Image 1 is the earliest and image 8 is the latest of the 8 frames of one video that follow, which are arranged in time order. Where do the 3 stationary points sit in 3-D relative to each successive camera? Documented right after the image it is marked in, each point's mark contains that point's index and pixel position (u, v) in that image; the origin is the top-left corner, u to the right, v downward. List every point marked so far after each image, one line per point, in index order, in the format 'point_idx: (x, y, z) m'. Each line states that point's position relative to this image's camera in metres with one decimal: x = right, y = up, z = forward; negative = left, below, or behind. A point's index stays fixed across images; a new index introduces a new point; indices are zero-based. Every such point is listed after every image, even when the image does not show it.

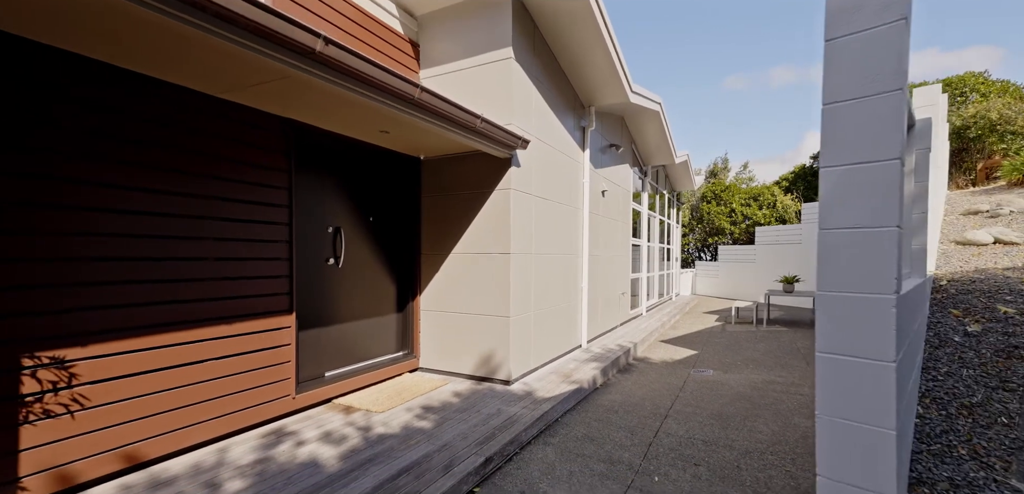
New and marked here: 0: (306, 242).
0: (-1.6, 0.0, +3.8) m
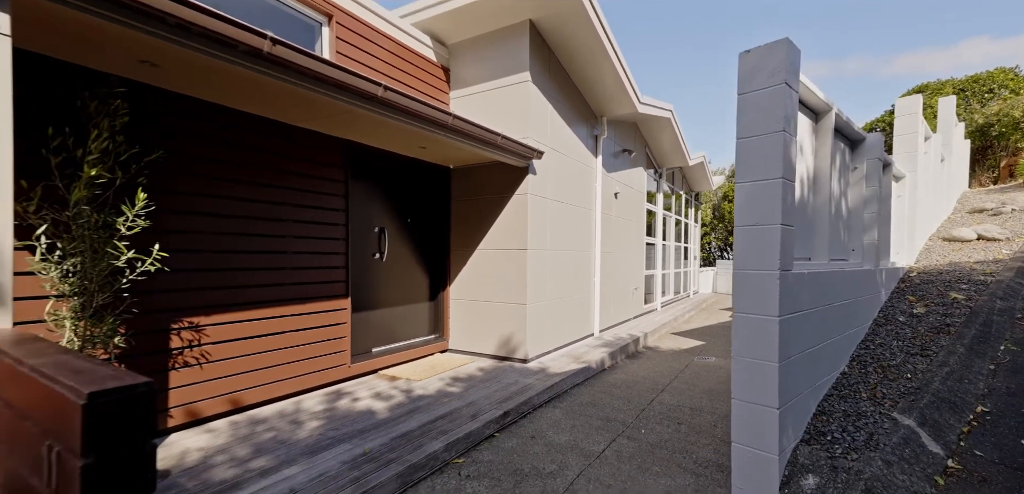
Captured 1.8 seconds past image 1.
0: (-1.5, +0.1, +4.7) m
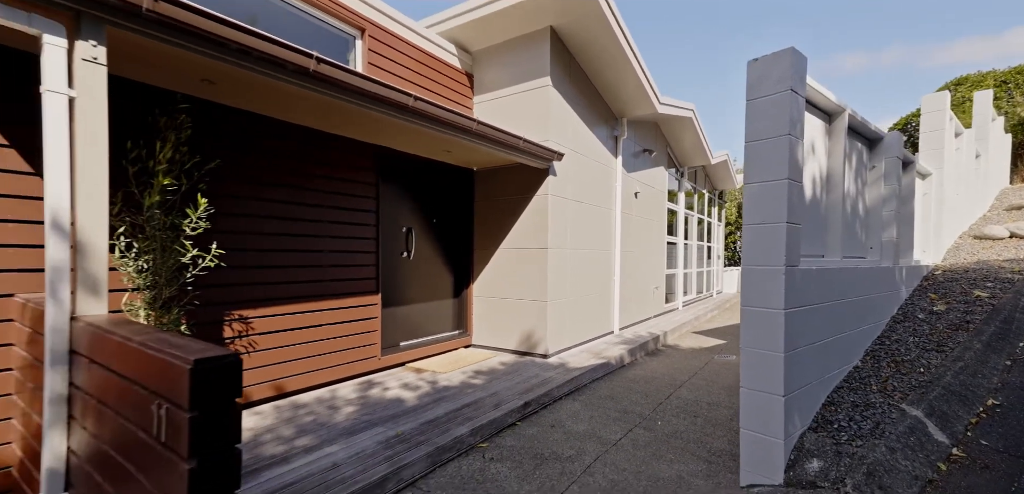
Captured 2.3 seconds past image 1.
0: (-1.3, +0.1, +5.0) m
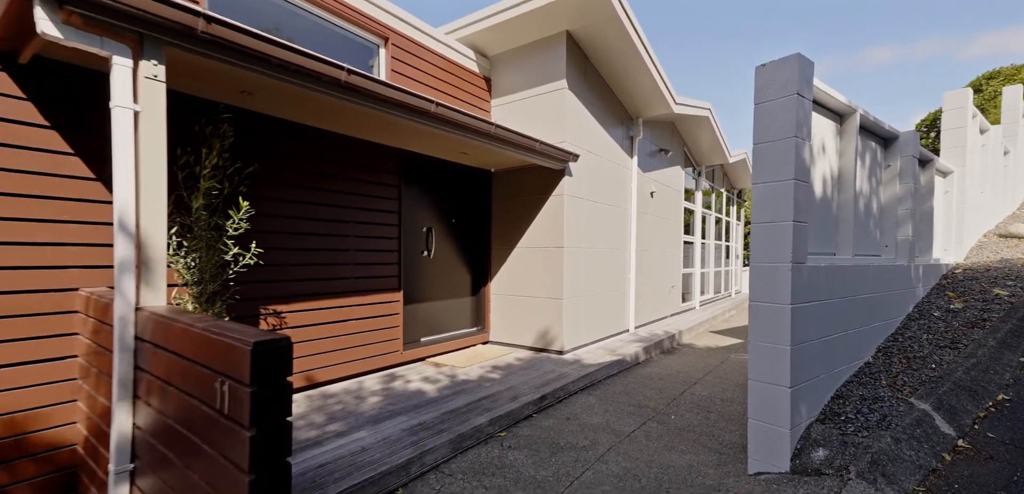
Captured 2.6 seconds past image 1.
0: (-1.1, +0.1, +5.2) m
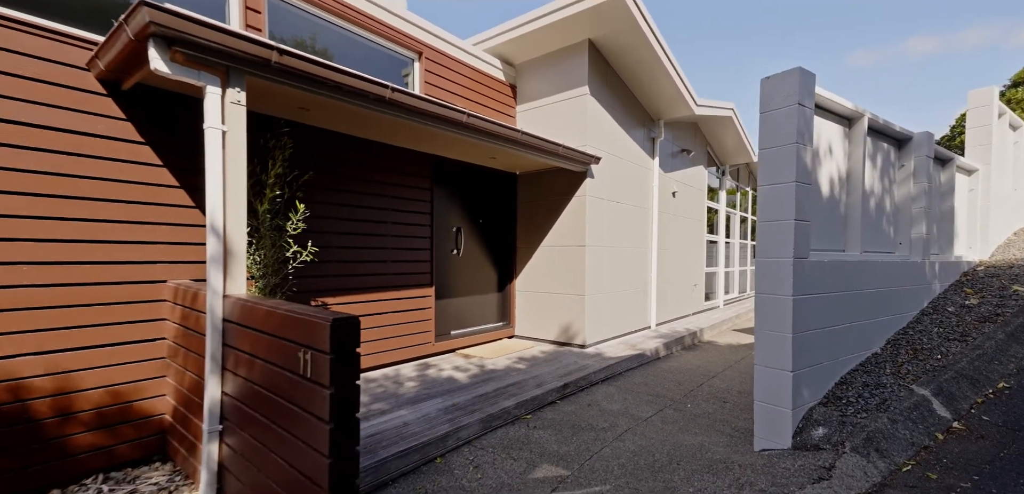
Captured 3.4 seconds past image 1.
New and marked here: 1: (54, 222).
0: (-0.8, +0.1, +5.5) m
1: (-2.6, +0.1, +2.8) m
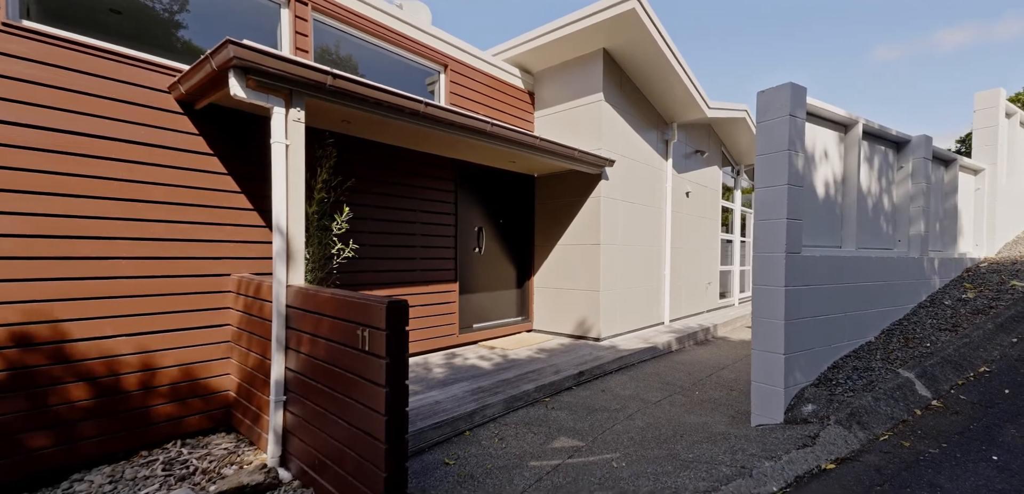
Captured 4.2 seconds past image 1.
0: (-0.6, +0.1, +5.9) m
1: (-2.5, +0.2, +3.3) m
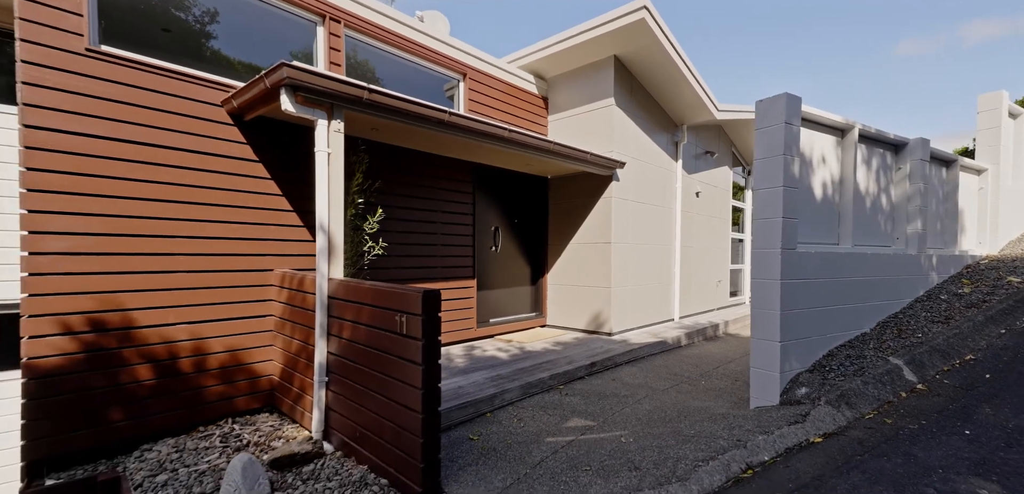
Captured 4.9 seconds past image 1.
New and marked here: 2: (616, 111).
0: (-0.4, +0.1, +6.3) m
1: (-2.4, +0.2, +3.7) m
2: (+1.4, +1.8, +6.6) m
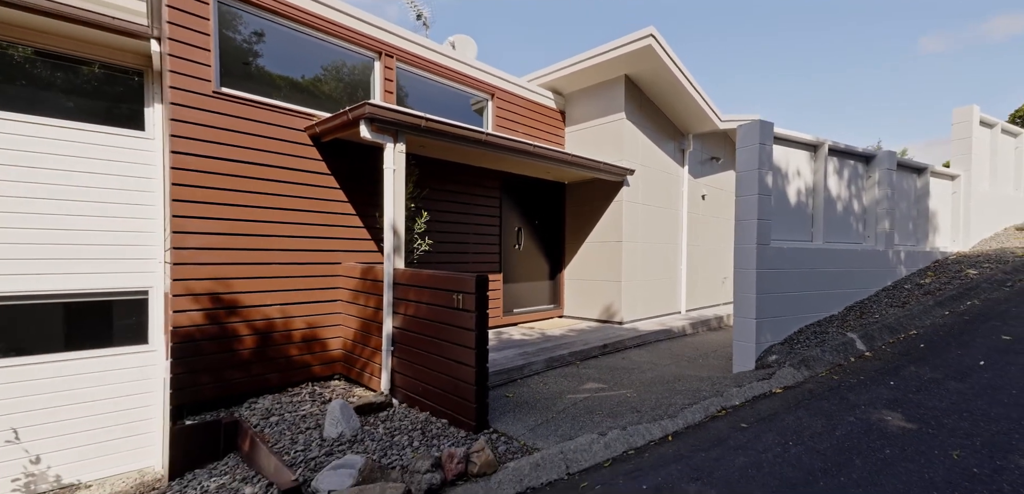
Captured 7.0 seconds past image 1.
0: (-0.1, +0.2, +7.2) m
1: (-2.1, +0.2, +4.6) m
2: (+1.7, +1.9, +7.5) m
